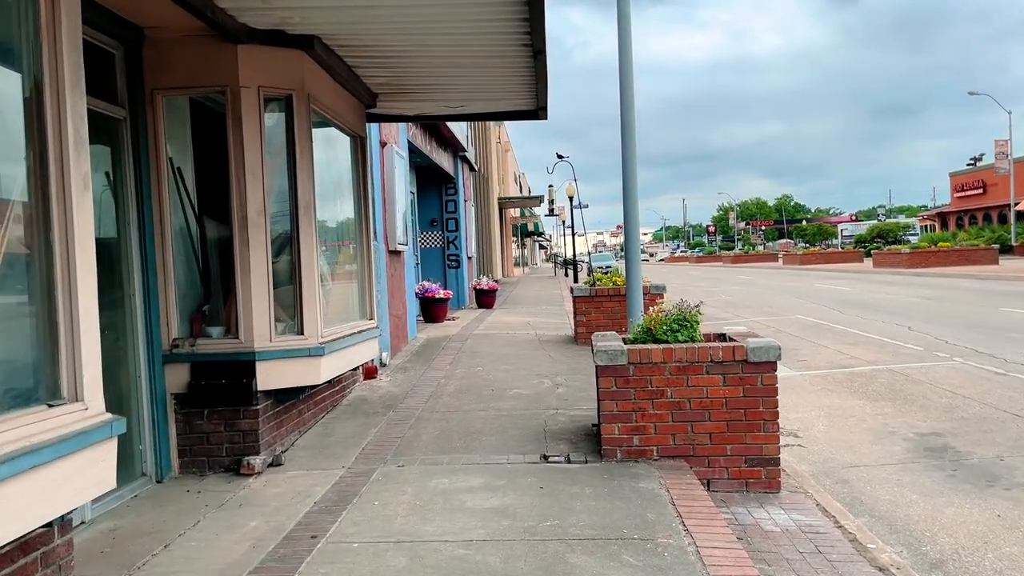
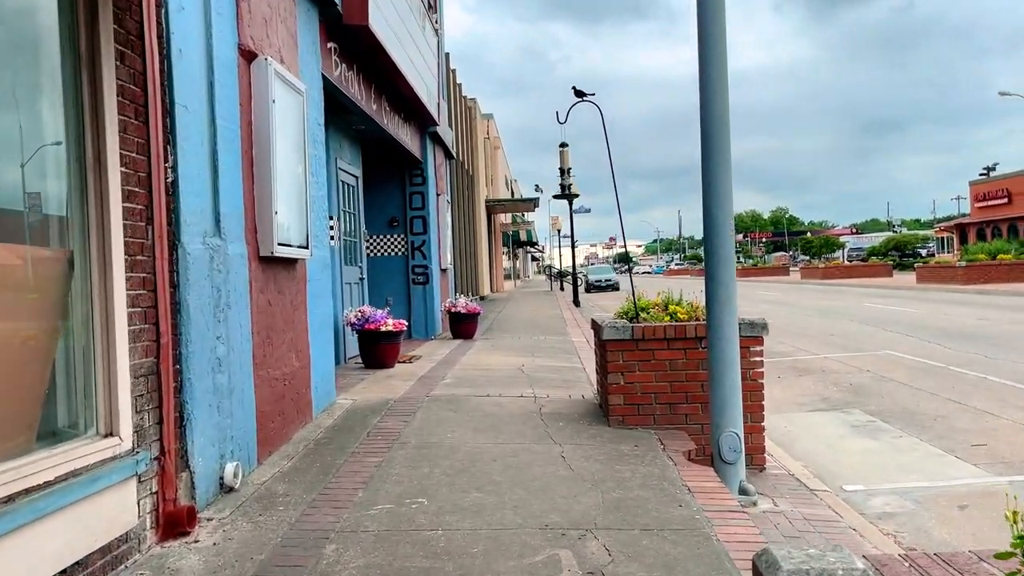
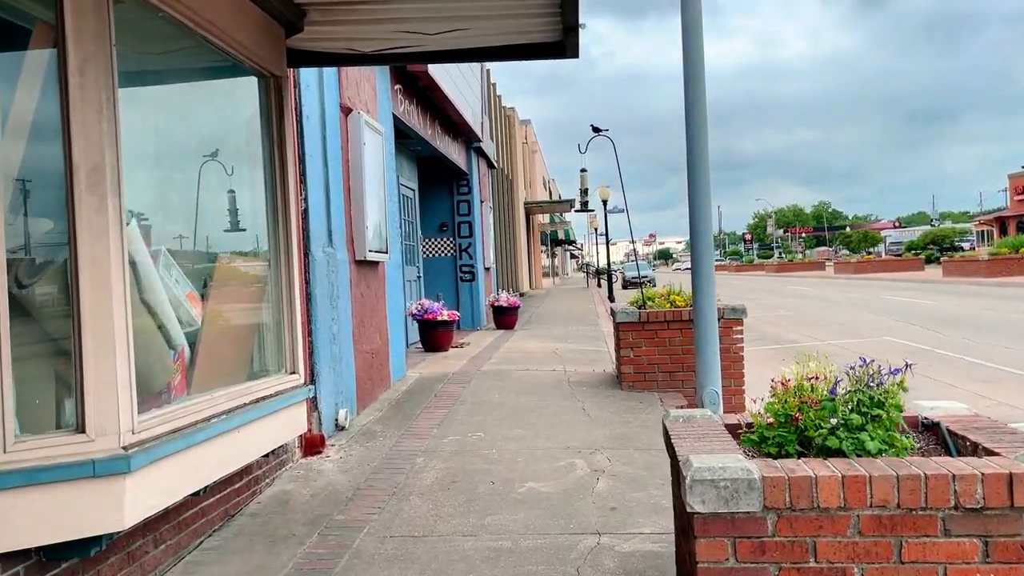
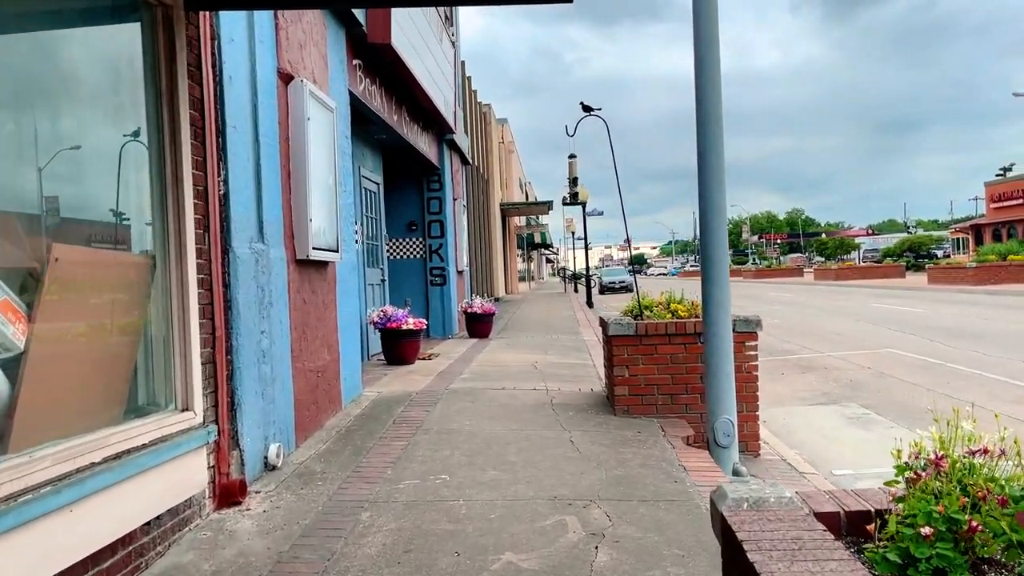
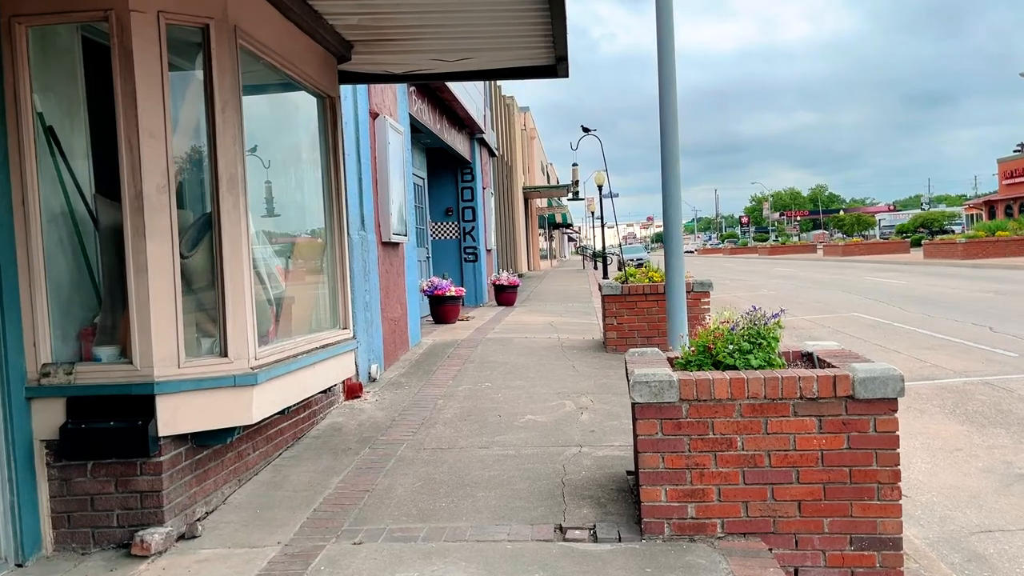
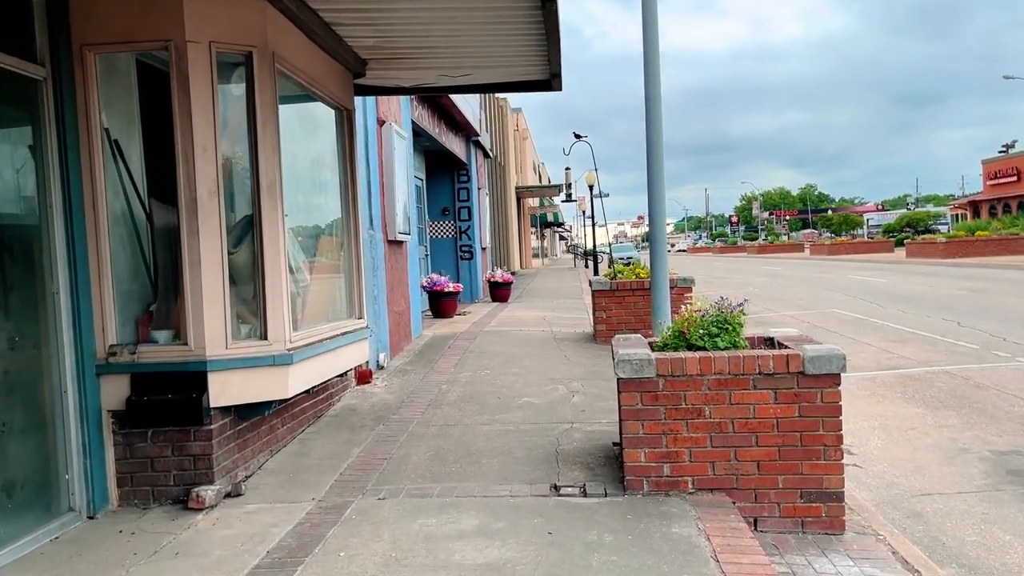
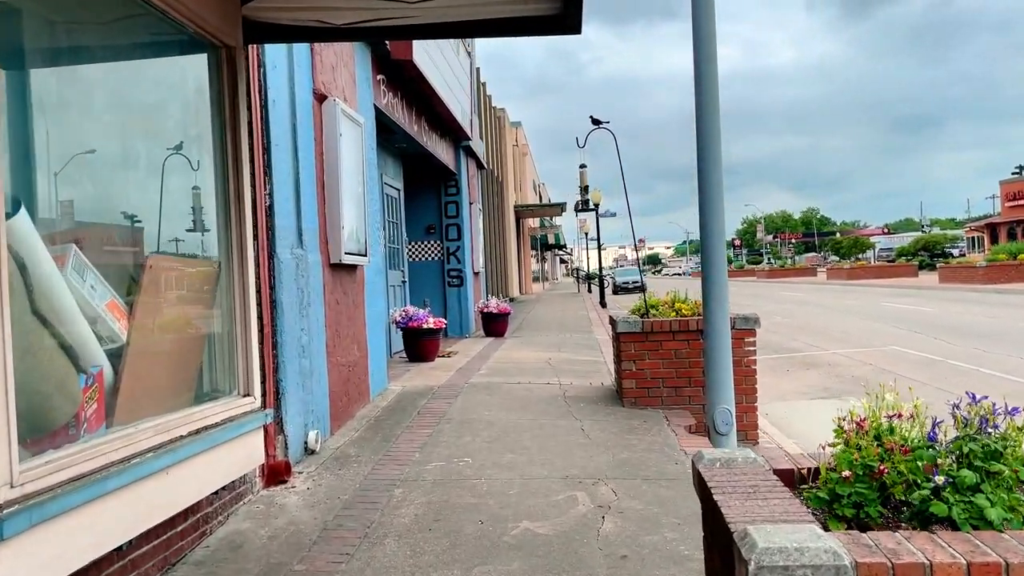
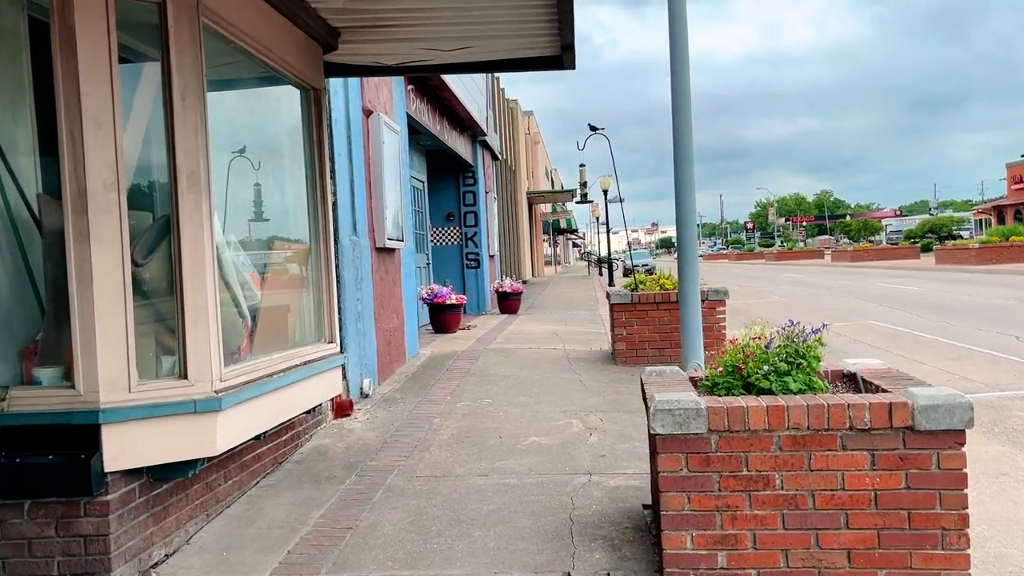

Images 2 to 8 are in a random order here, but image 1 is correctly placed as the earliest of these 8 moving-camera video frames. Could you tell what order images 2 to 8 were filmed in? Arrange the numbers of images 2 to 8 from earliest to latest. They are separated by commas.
6, 5, 8, 3, 7, 4, 2
